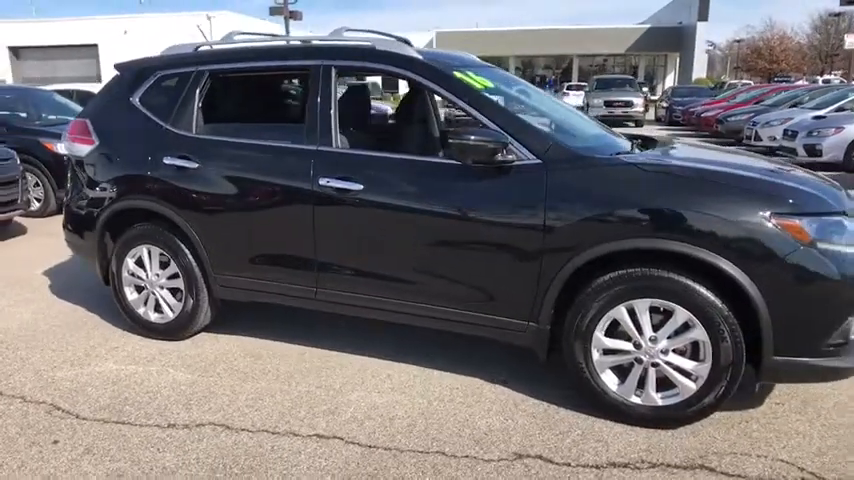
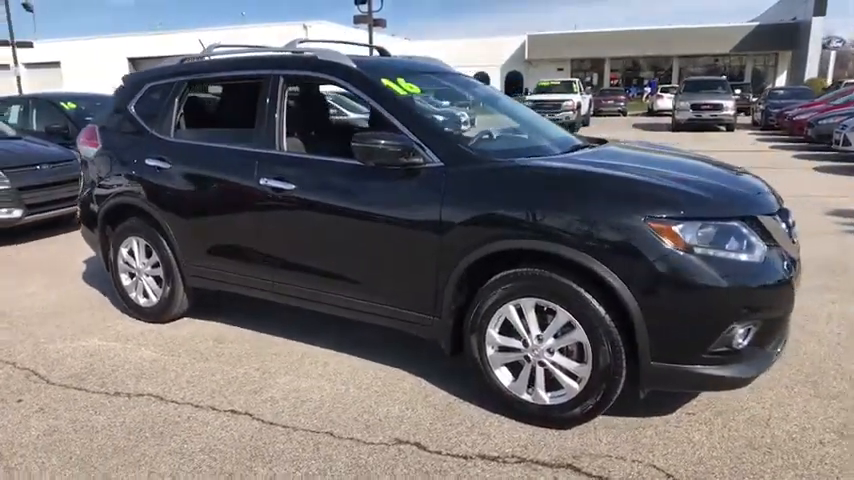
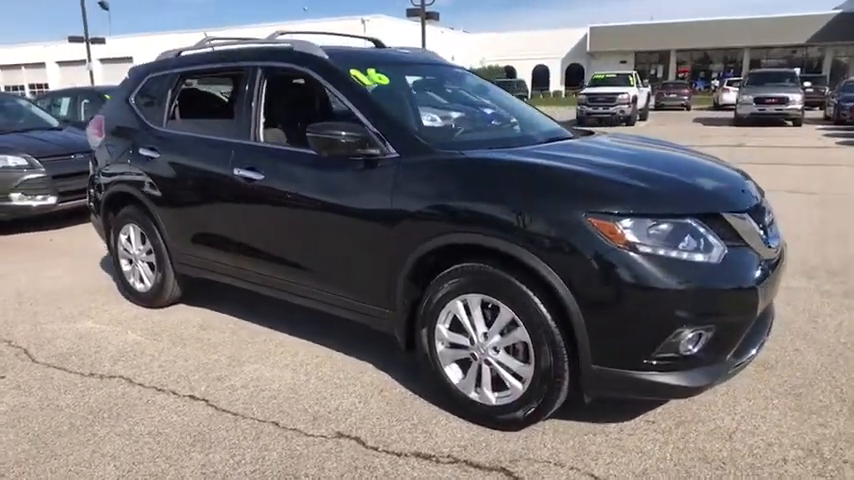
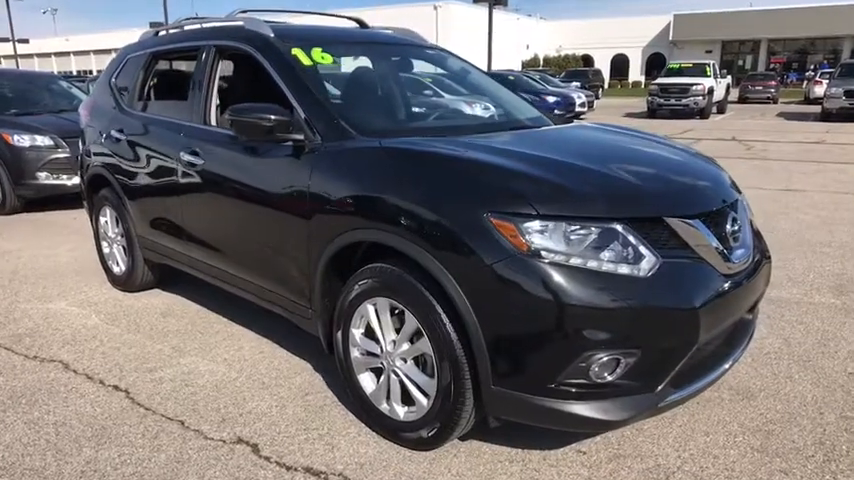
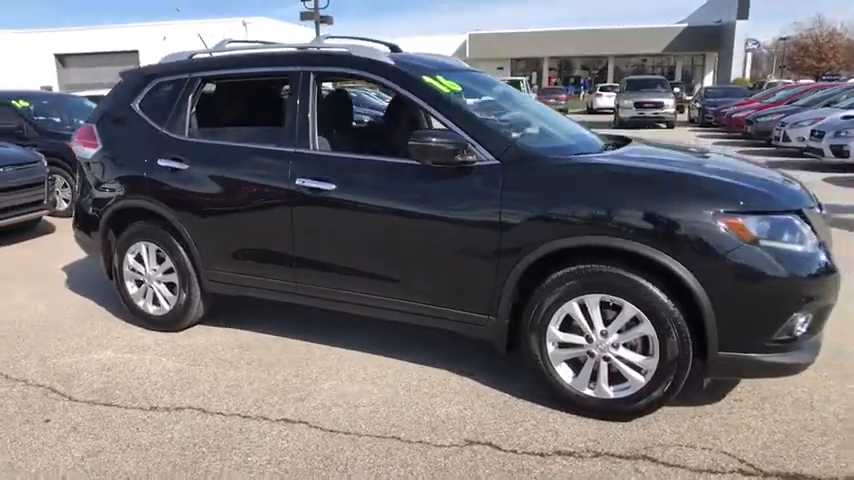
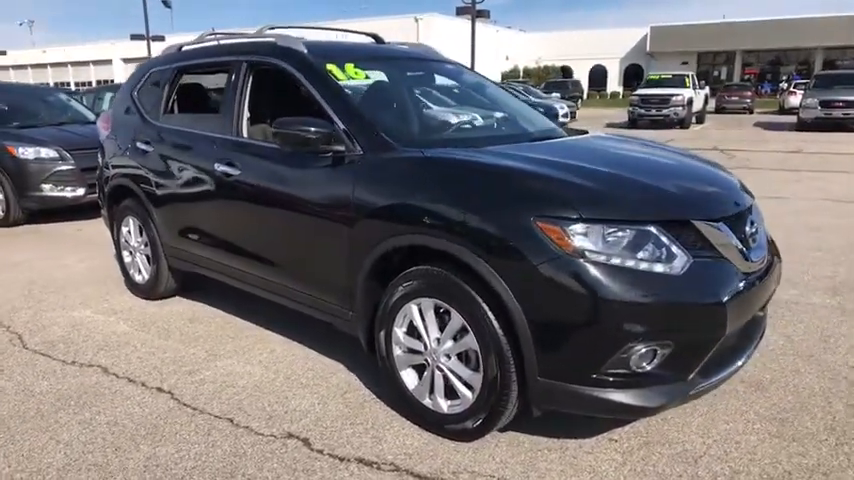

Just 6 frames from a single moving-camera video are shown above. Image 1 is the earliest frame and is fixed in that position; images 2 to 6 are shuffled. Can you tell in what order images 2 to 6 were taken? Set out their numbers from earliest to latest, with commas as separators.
5, 2, 3, 6, 4
